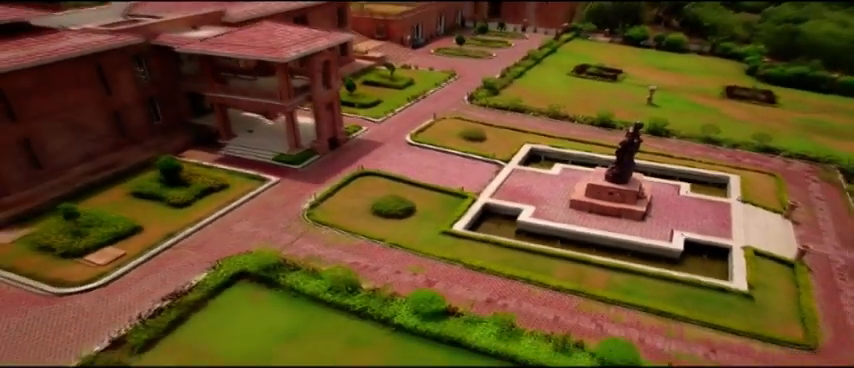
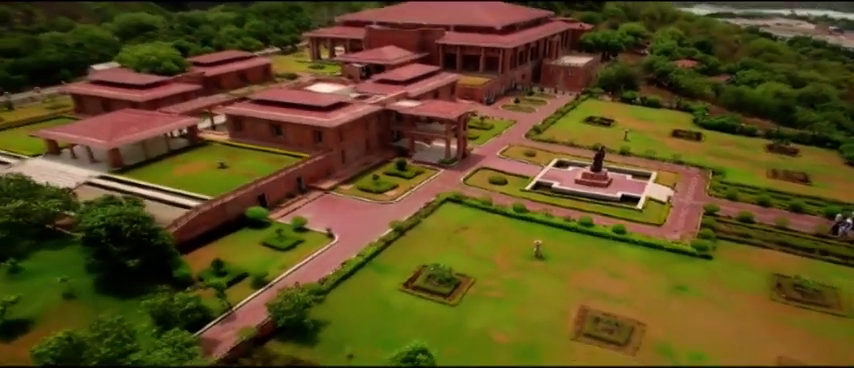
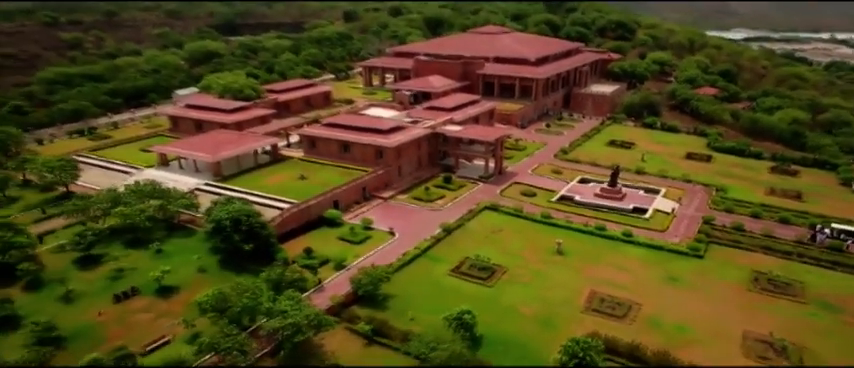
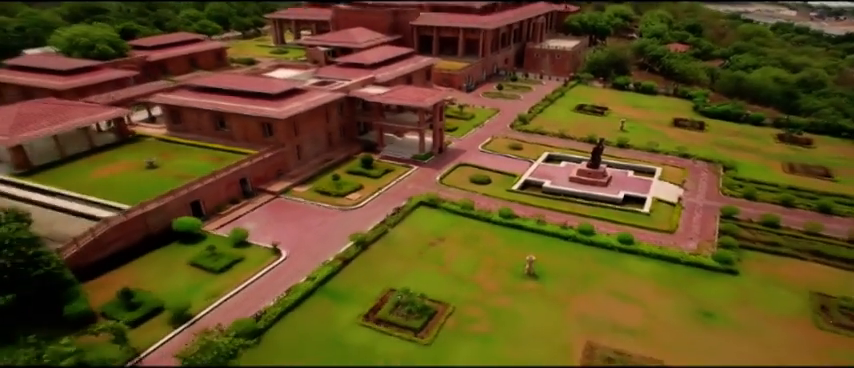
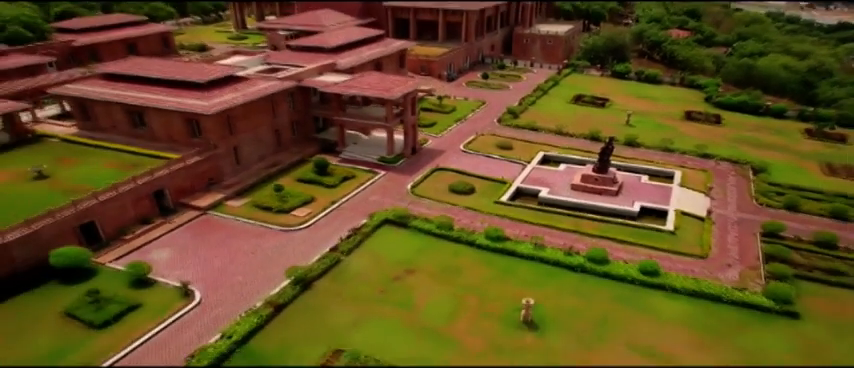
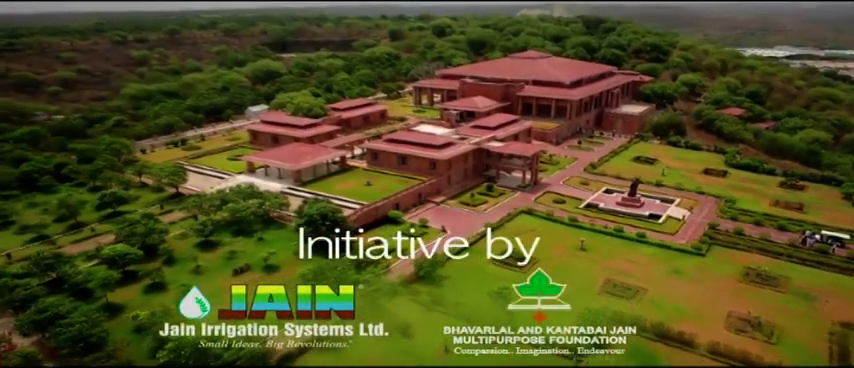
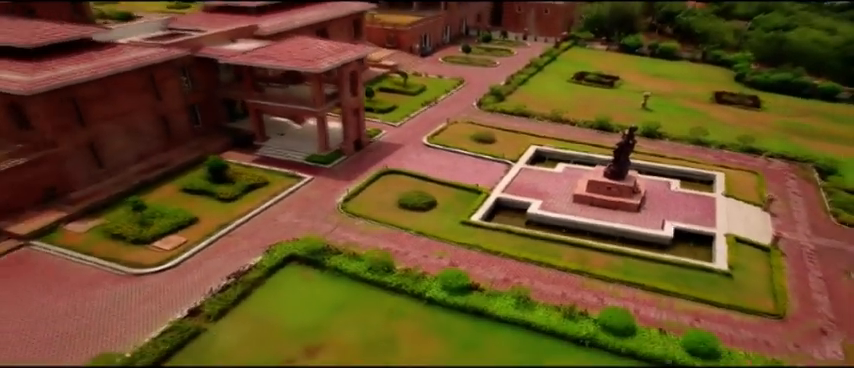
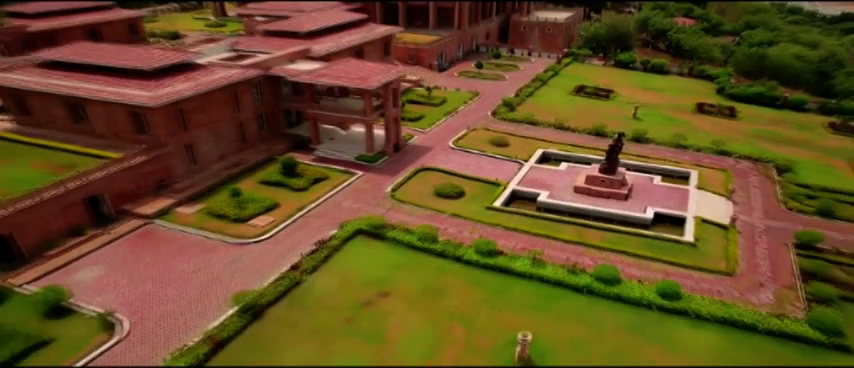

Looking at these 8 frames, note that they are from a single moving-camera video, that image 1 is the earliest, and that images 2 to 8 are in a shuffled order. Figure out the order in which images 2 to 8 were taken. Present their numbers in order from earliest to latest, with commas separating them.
7, 8, 5, 4, 2, 3, 6
